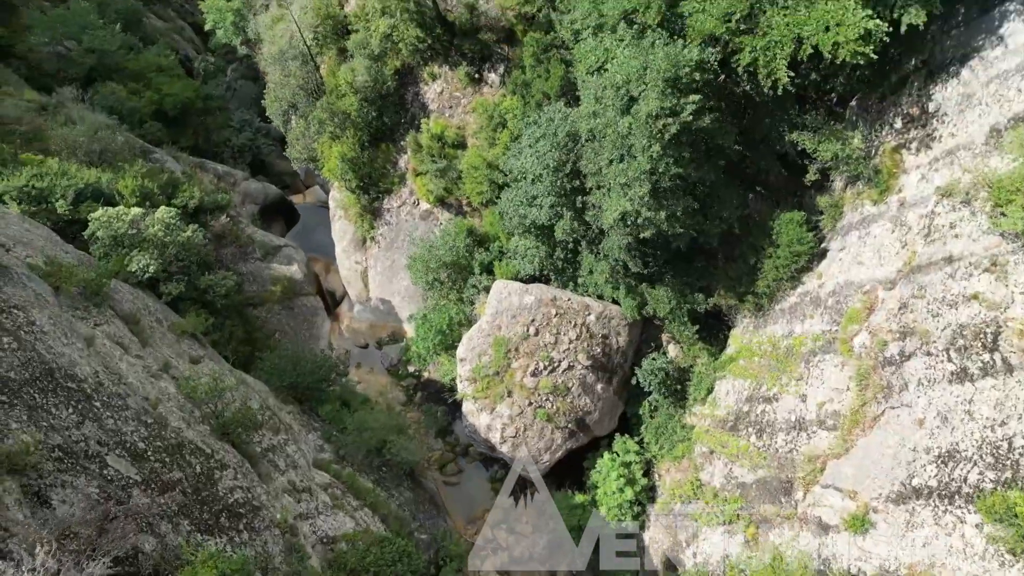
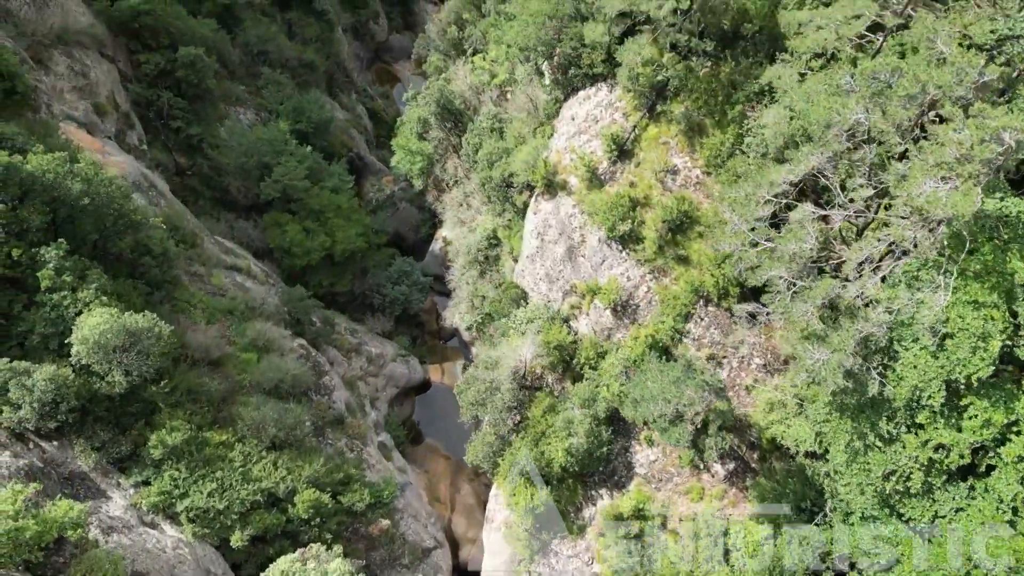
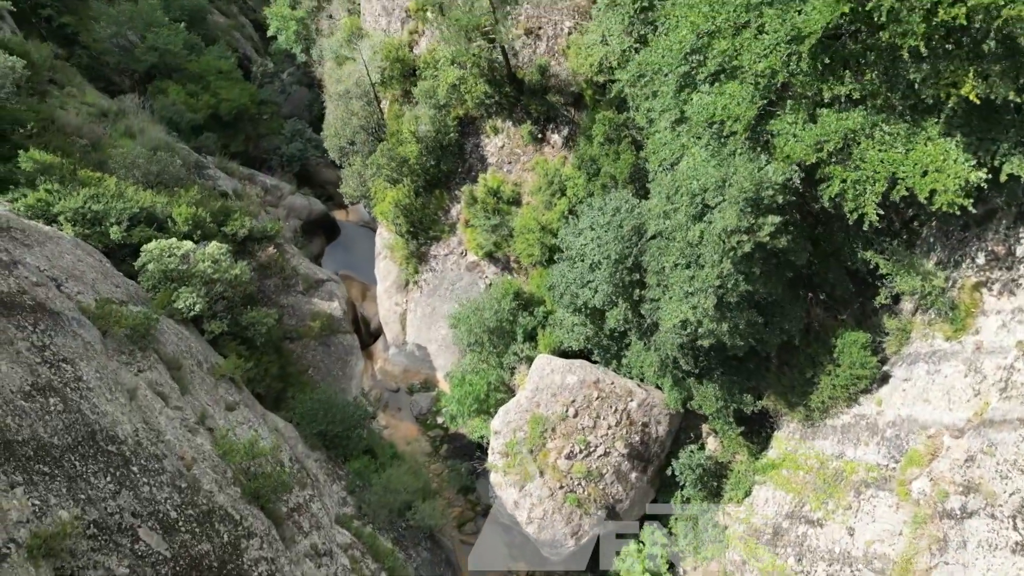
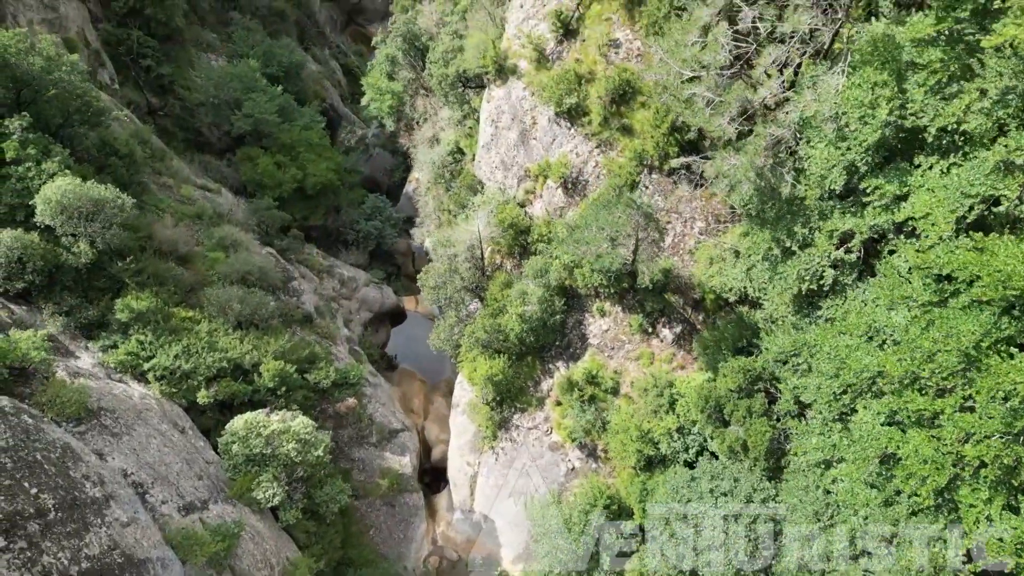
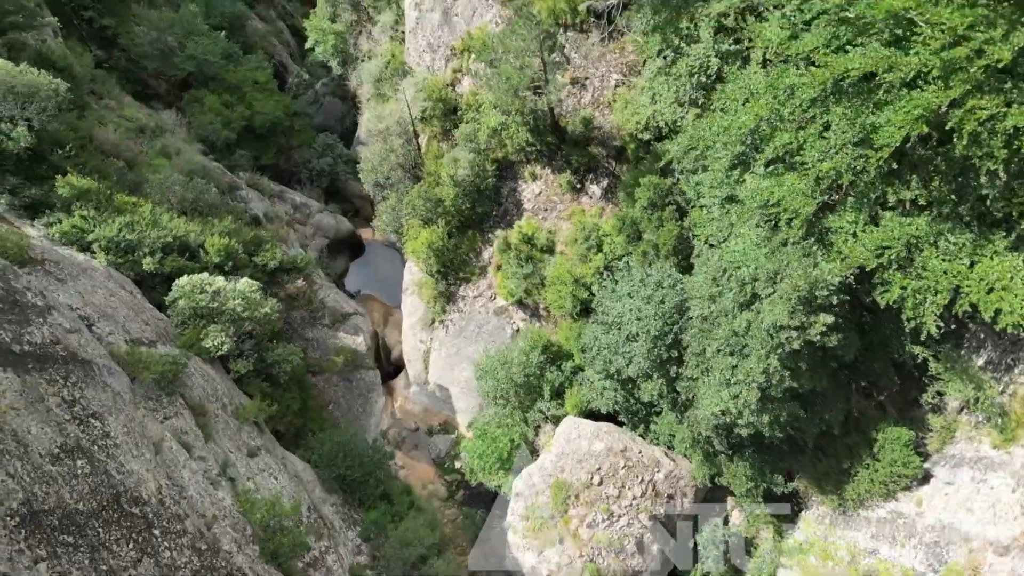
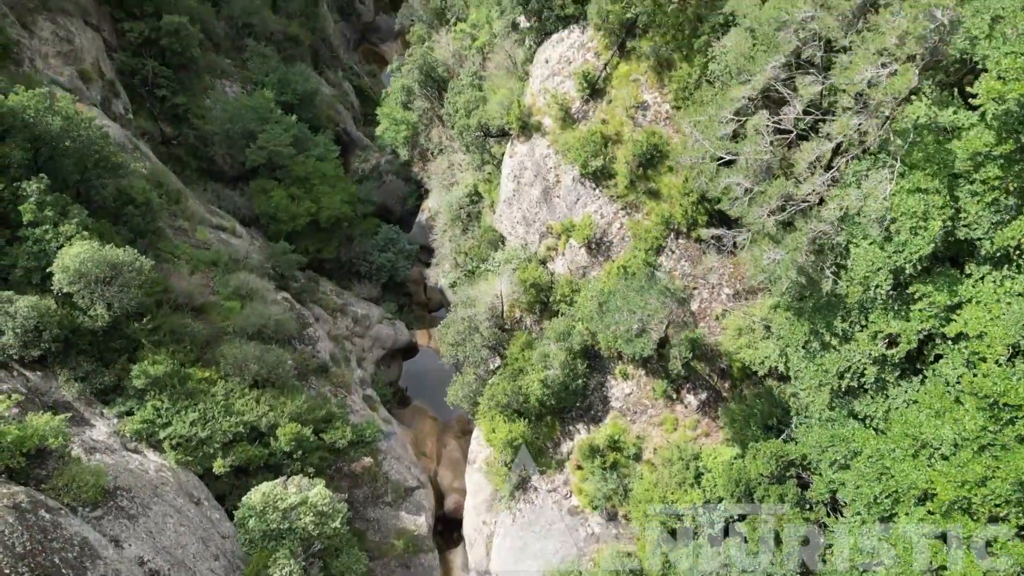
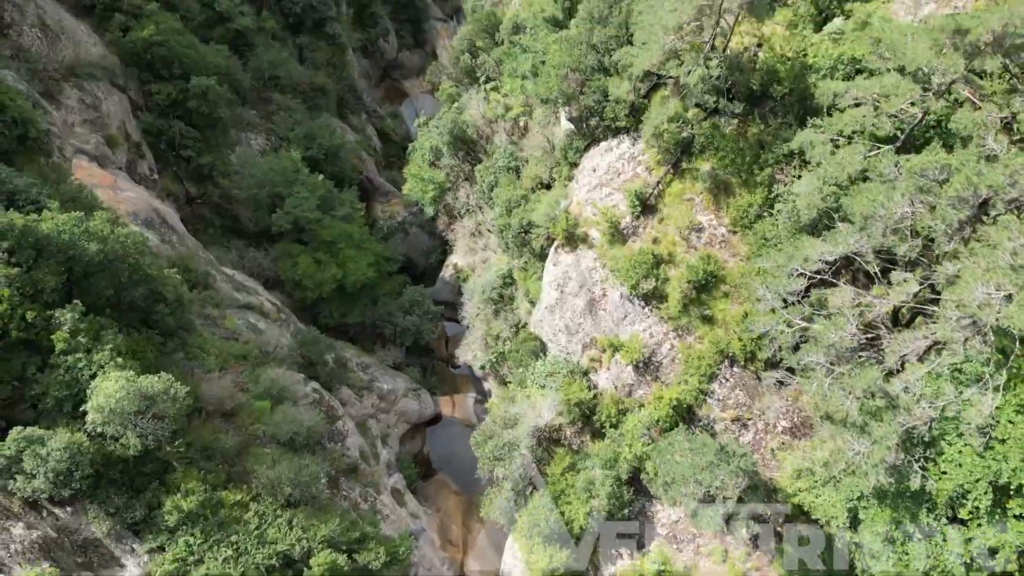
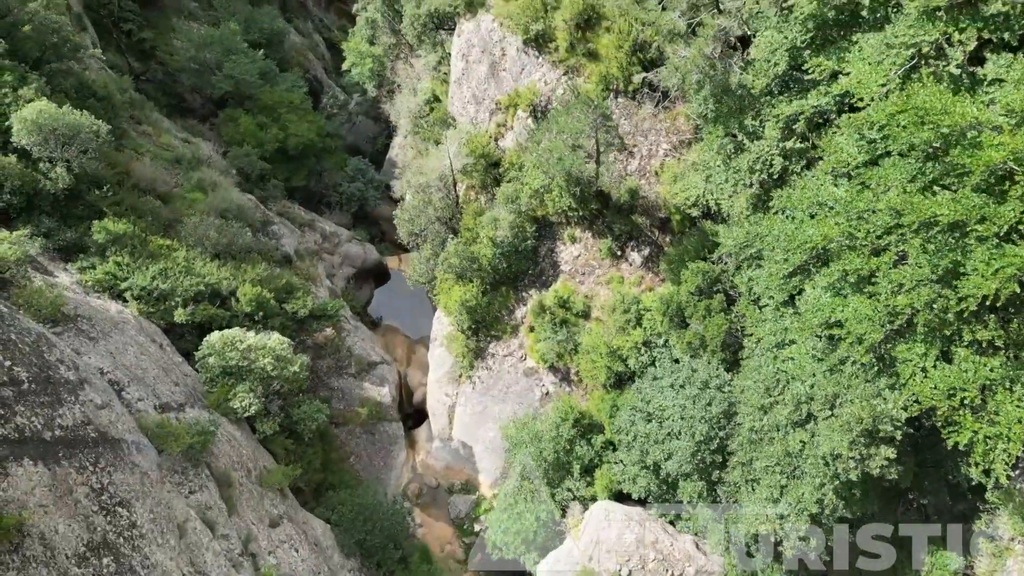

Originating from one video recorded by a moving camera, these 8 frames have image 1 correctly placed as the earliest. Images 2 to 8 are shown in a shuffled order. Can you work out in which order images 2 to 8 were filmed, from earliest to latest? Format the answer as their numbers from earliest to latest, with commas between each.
3, 5, 8, 4, 6, 2, 7
